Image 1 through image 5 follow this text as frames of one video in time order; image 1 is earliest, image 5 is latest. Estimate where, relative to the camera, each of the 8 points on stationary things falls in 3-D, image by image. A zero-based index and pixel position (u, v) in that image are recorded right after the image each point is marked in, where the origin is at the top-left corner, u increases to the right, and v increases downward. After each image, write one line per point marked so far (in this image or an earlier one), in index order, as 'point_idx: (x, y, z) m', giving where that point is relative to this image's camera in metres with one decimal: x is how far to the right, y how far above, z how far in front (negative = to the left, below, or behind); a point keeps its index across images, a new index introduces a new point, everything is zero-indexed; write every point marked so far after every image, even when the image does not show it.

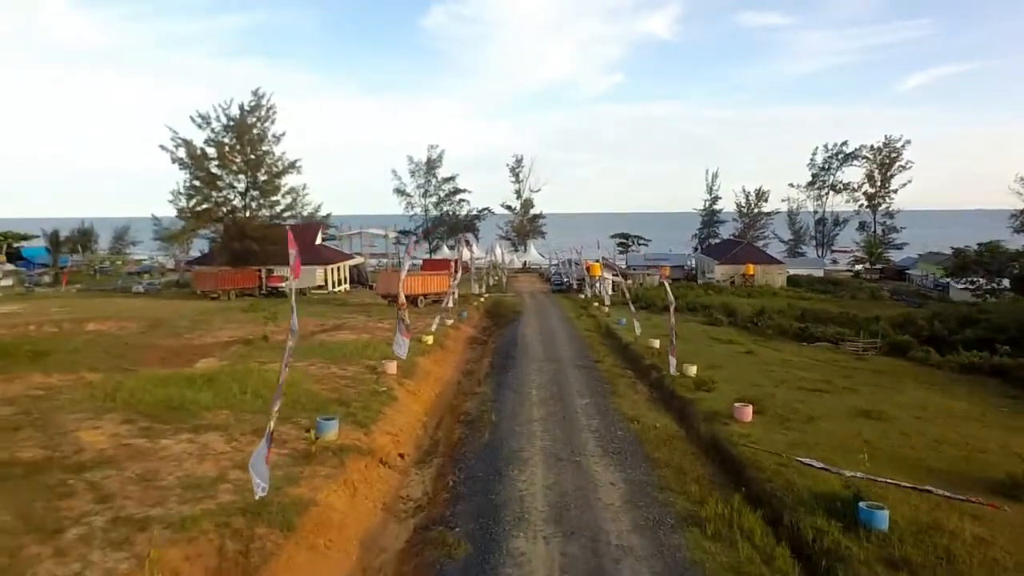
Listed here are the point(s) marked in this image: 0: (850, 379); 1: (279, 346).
0: (+8.6, -2.3, +18.1) m
1: (-6.4, -1.6, +19.2) m
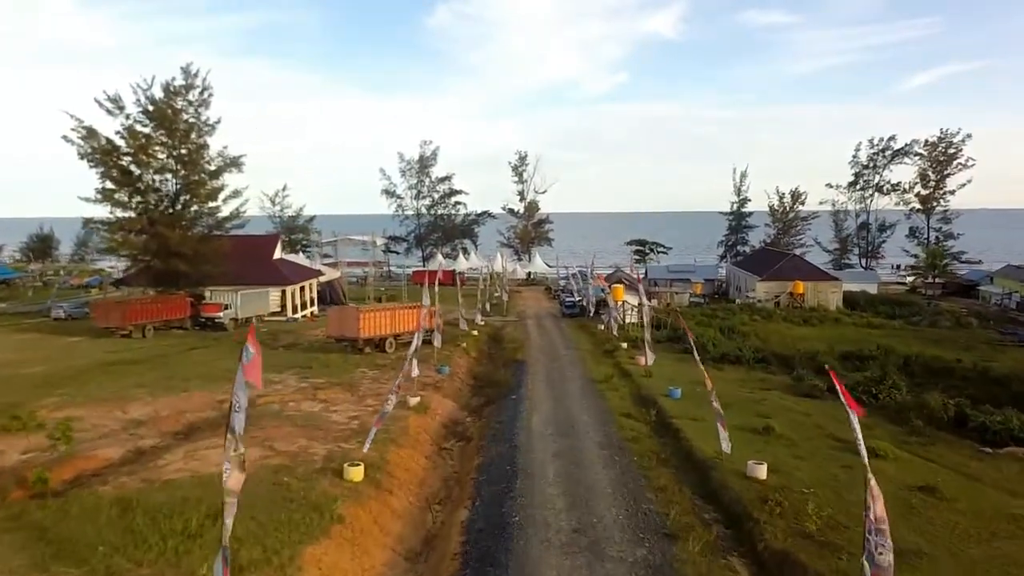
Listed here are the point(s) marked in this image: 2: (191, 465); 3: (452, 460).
0: (+8.5, -3.8, +8.5) m
1: (-6.5, -3.1, +9.7) m
2: (-5.5, -3.0, +12.2) m
3: (-1.3, -3.6, +14.9) m
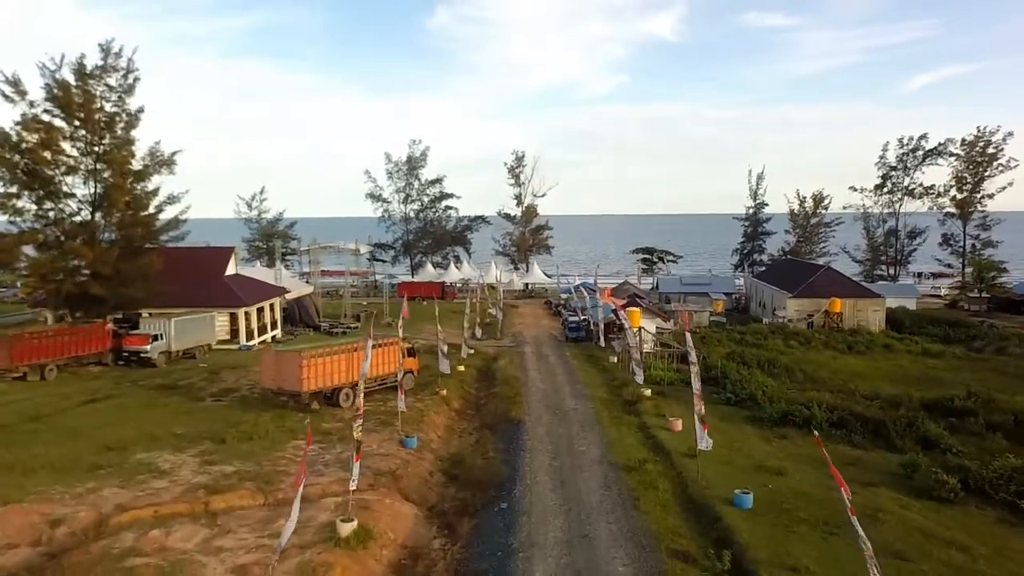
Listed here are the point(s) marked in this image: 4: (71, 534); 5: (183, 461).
0: (+8.4, -4.8, +2.2) m
1: (-6.6, -4.1, +3.4) m
2: (-5.7, -4.0, +5.8) m
3: (-1.4, -4.6, +8.5) m
4: (-7.3, -4.0, +11.7) m
5: (-7.1, -3.7, +15.3) m
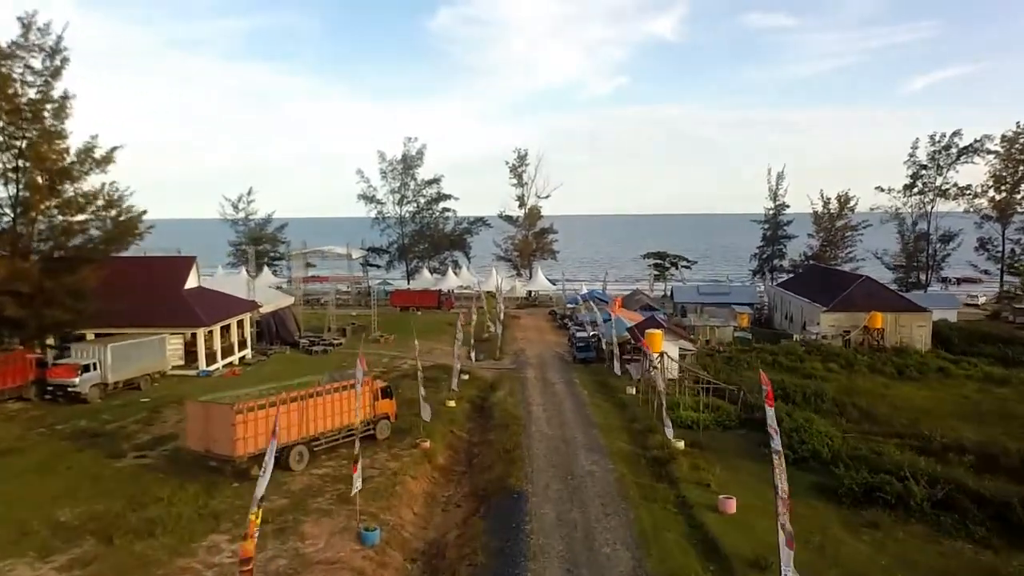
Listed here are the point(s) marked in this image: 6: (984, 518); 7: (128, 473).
0: (+8.3, -5.5, -2.5) m
1: (-6.7, -4.8, -1.2) m
2: (-5.8, -4.7, +1.3) m
3: (-1.5, -5.3, +3.9) m
4: (-7.3, -4.7, +7.1) m
5: (-7.1, -4.4, +10.7) m
6: (+8.9, -4.3, +13.5) m
7: (-8.9, -4.2, +16.4) m
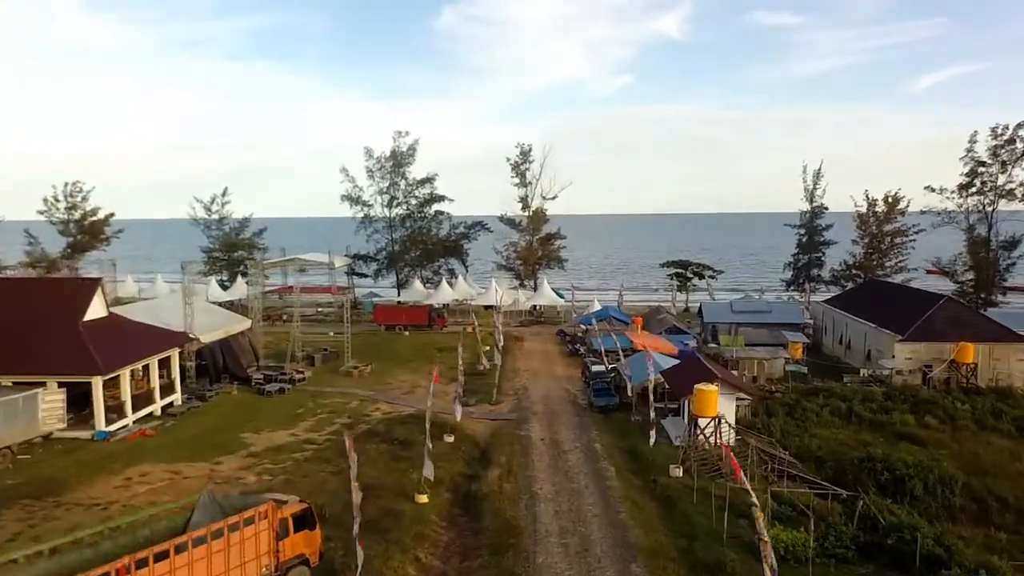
0: (+8.0, -6.6, -9.9) m
1: (-6.9, -5.9, -8.6) m
2: (-6.0, -5.8, -6.1) m
3: (-1.7, -6.4, -3.5) m
4: (-7.5, -5.8, -0.3) m
5: (-7.2, -5.5, +3.4) m
6: (+8.8, -5.4, +6.0) m
7: (-9.0, -5.3, +9.0) m
